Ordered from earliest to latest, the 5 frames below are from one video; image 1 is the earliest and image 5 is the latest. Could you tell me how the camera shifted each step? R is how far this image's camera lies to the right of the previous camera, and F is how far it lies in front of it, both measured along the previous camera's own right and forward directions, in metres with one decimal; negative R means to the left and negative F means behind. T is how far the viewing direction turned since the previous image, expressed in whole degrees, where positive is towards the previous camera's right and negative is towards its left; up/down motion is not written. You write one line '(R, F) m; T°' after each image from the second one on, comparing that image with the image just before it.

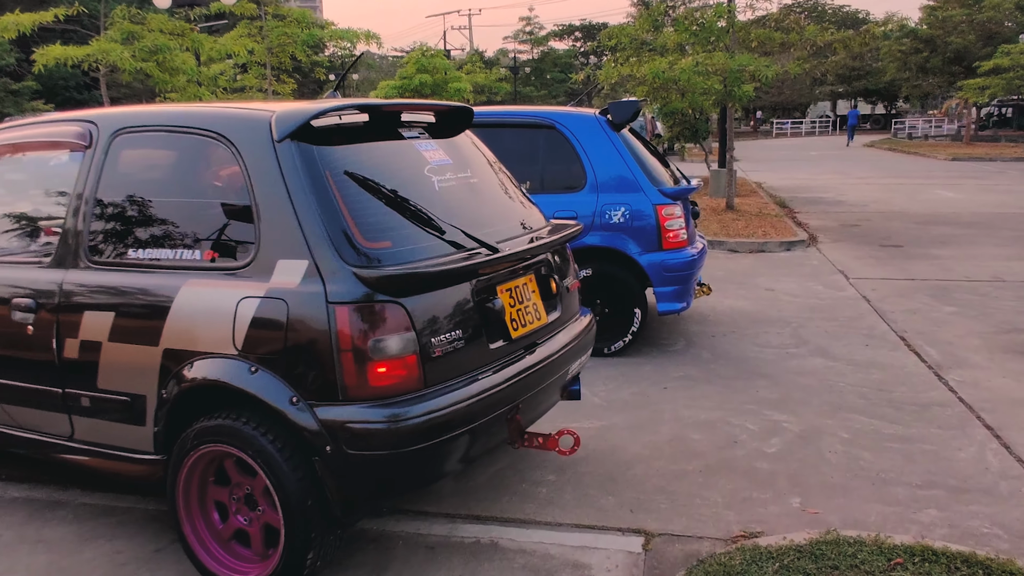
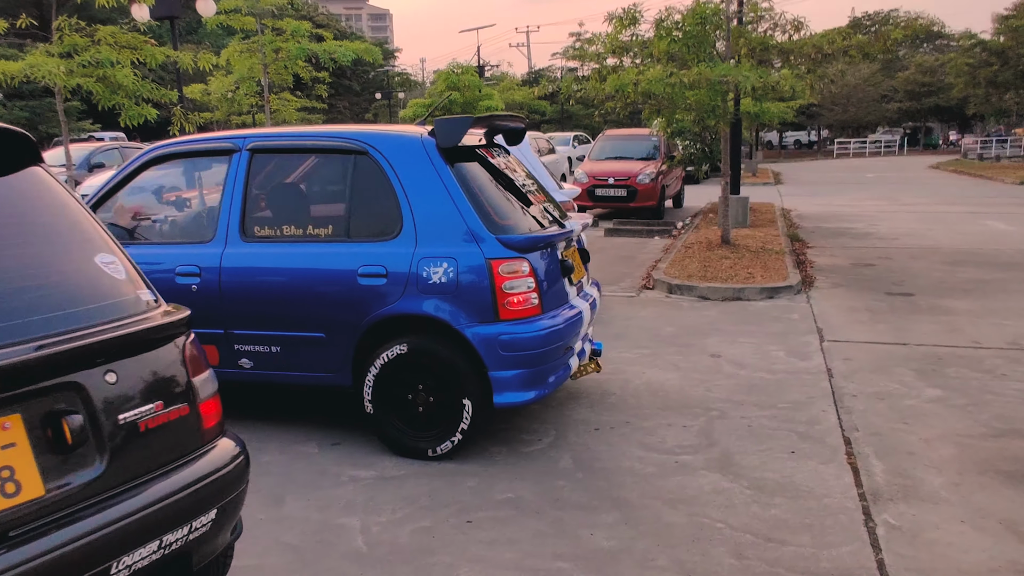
(+1.3, +1.4) m; -5°
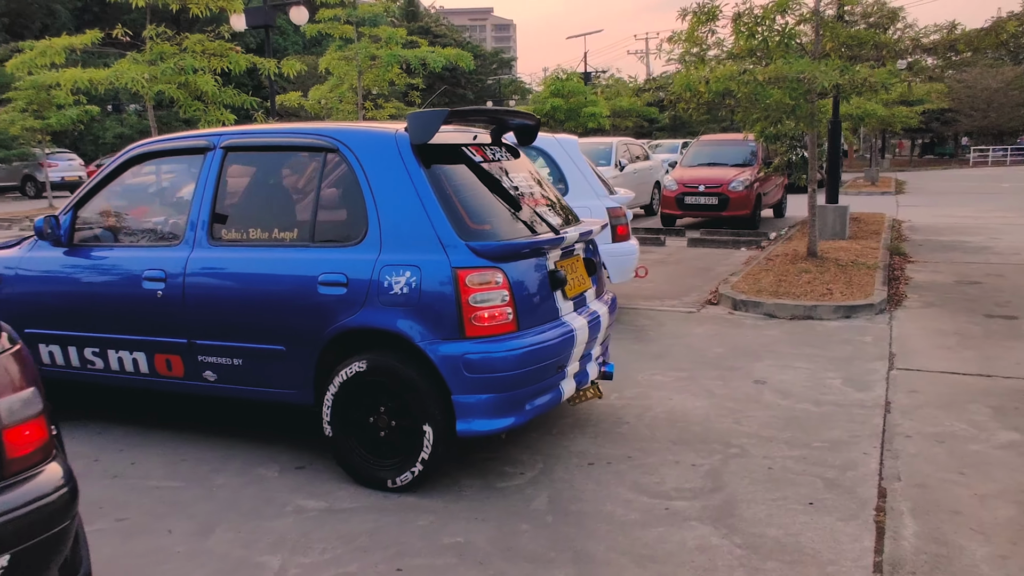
(+0.6, +0.5) m; -8°
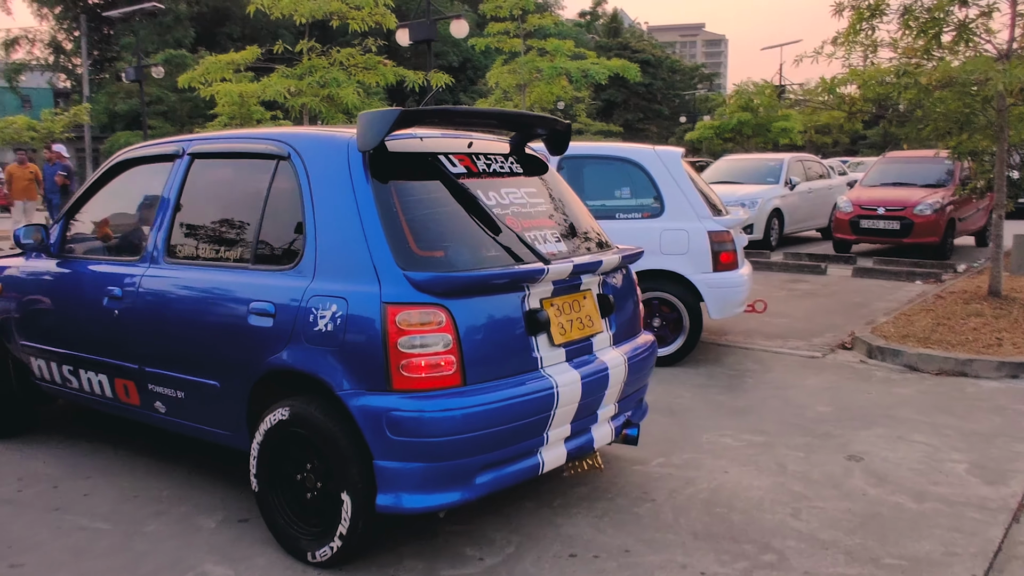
(+0.8, +0.9) m; -13°
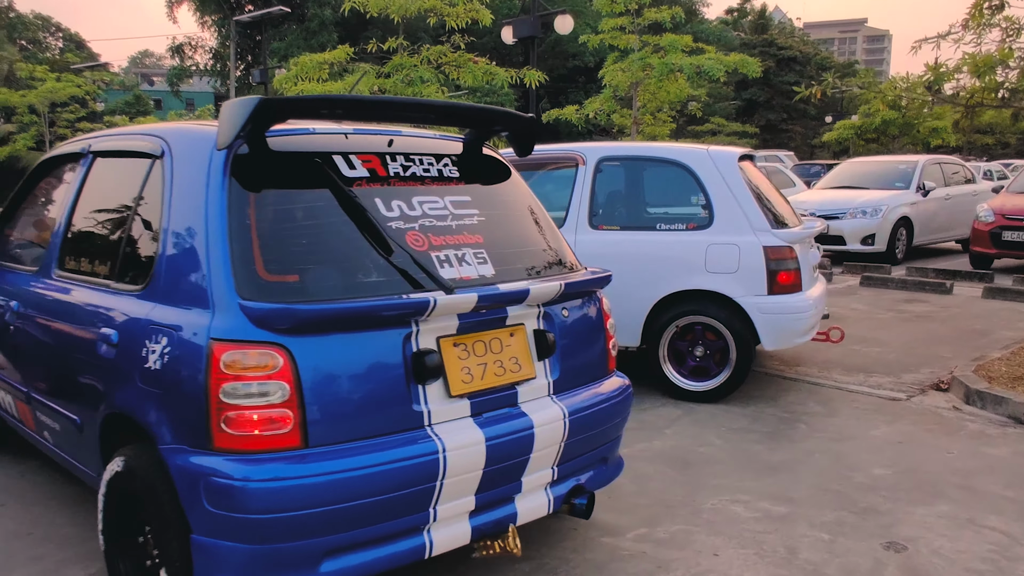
(+0.7, +0.7) m; -9°
